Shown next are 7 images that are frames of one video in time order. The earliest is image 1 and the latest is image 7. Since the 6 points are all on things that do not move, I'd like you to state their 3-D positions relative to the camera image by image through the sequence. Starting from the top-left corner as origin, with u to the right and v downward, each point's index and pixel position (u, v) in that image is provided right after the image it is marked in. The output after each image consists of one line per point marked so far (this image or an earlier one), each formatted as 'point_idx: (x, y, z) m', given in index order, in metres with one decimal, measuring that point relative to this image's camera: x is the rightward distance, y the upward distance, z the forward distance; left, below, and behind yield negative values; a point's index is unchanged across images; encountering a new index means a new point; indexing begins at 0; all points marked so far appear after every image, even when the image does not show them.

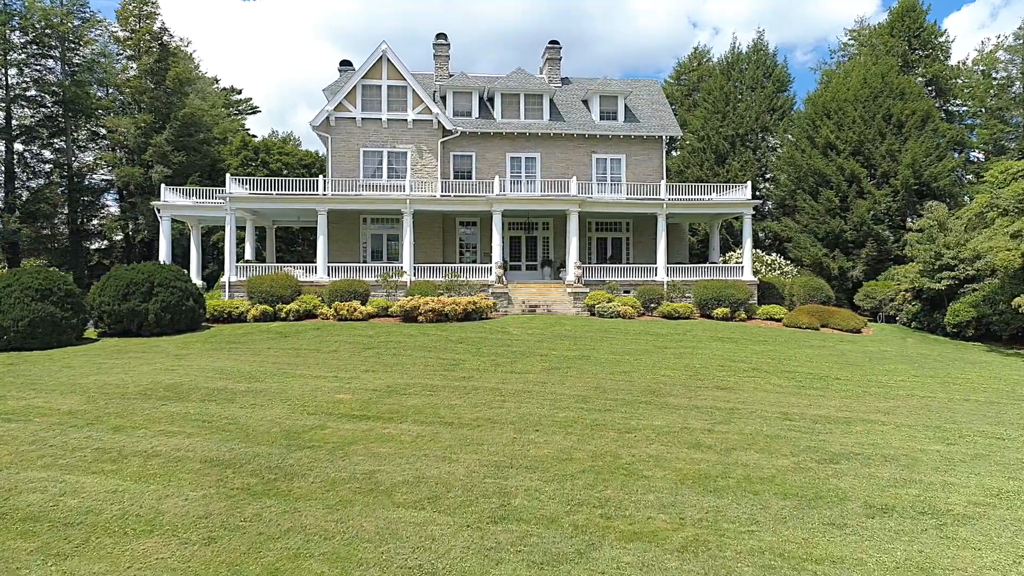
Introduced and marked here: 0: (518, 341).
0: (+0.1, -1.4, +19.5) m
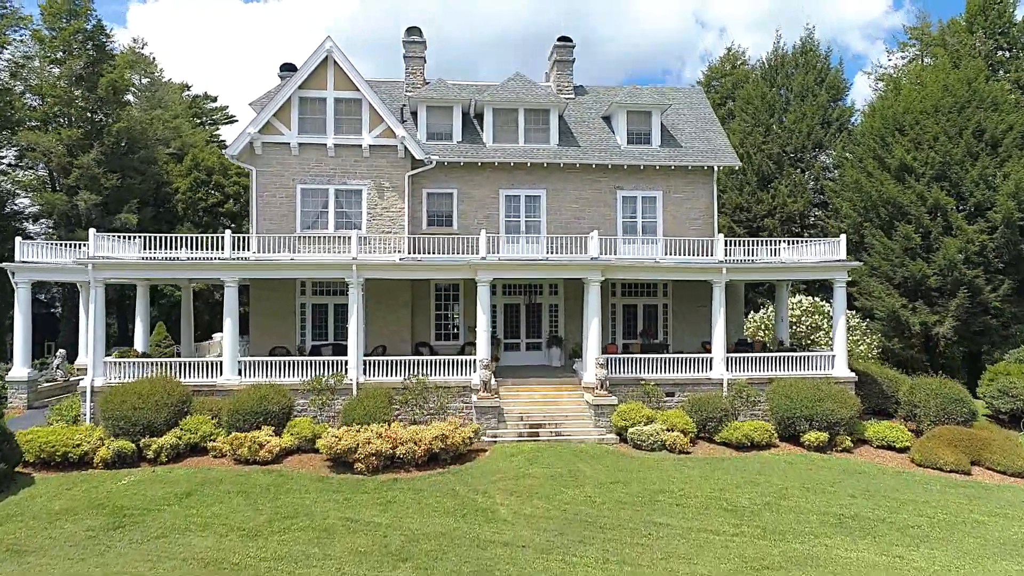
0: (-0.1, -4.0, +11.1) m
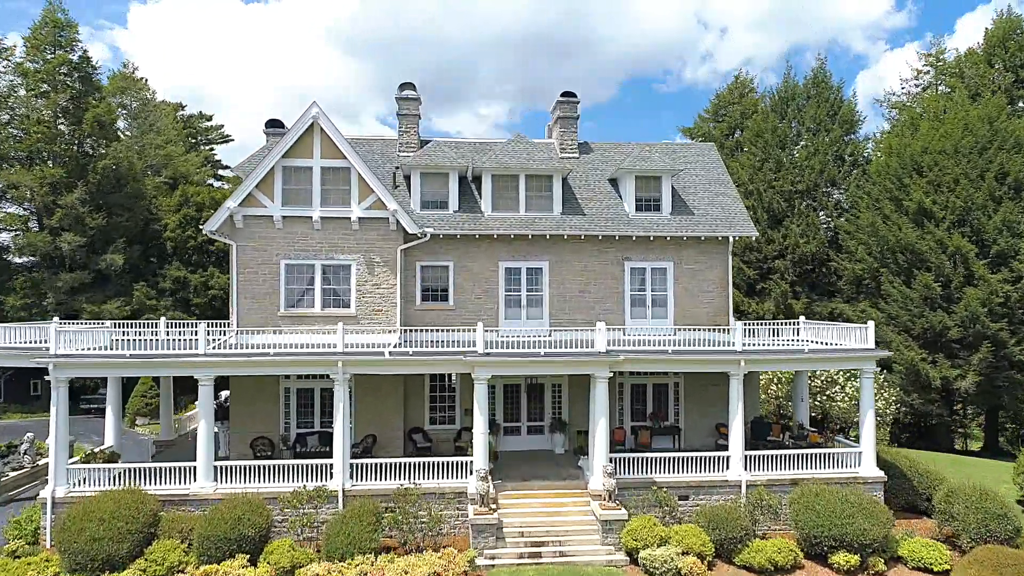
0: (-0.1, -6.2, +9.6) m
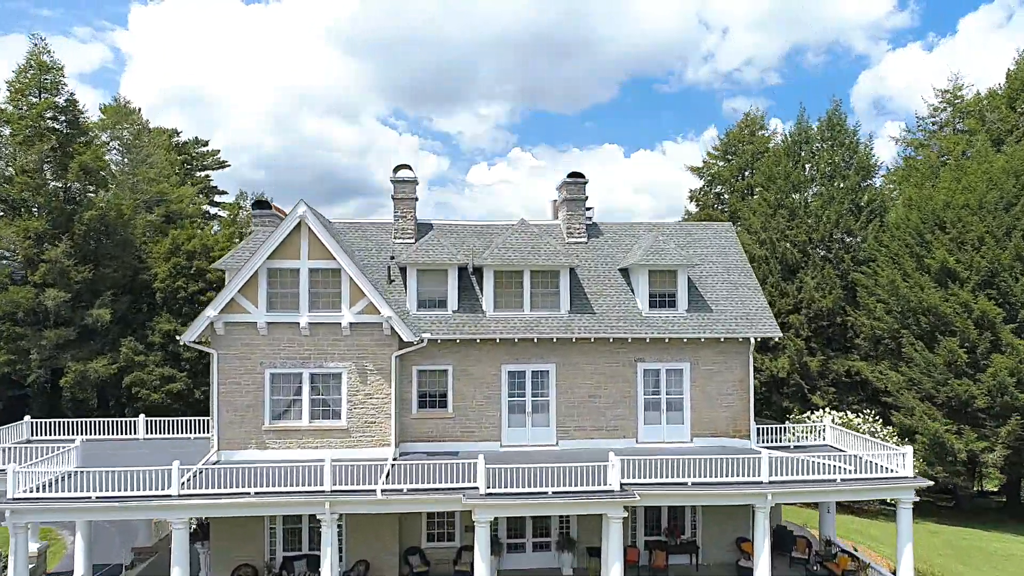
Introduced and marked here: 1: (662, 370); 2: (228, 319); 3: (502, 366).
0: (0.0, -8.9, +8.0) m
1: (+4.0, -2.2, +20.0) m
2: (-6.9, -0.8, +18.4) m
3: (-0.3, -2.0, +19.6) m
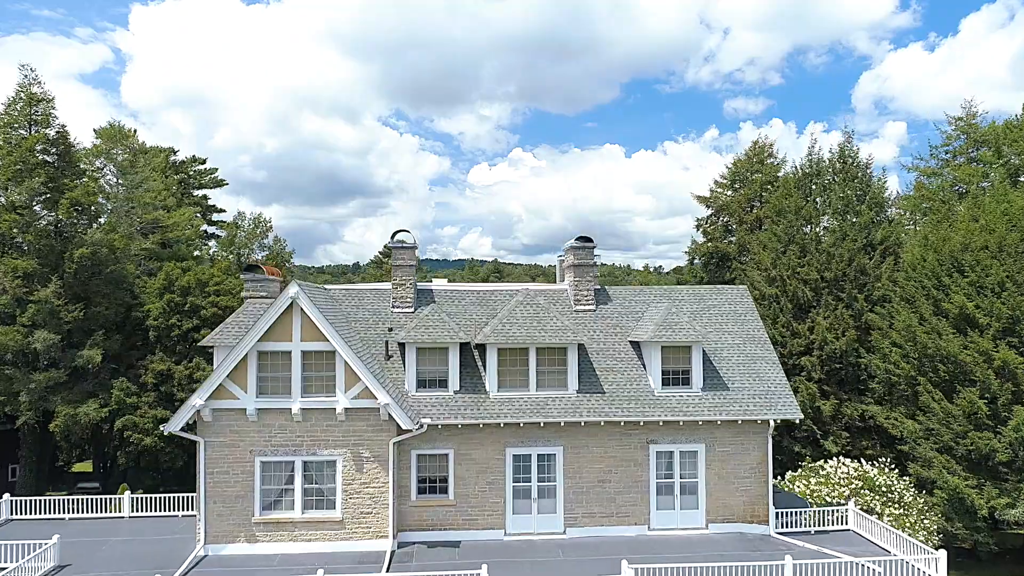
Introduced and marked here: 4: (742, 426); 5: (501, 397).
0: (+0.1, -10.9, +6.9) m
1: (+4.1, -4.1, +18.9) m
2: (-6.8, -2.7, +17.3) m
3: (-0.1, -4.0, +18.5) m
4: (+5.8, -3.5, +19.0) m
5: (-0.3, -2.7, +18.5) m
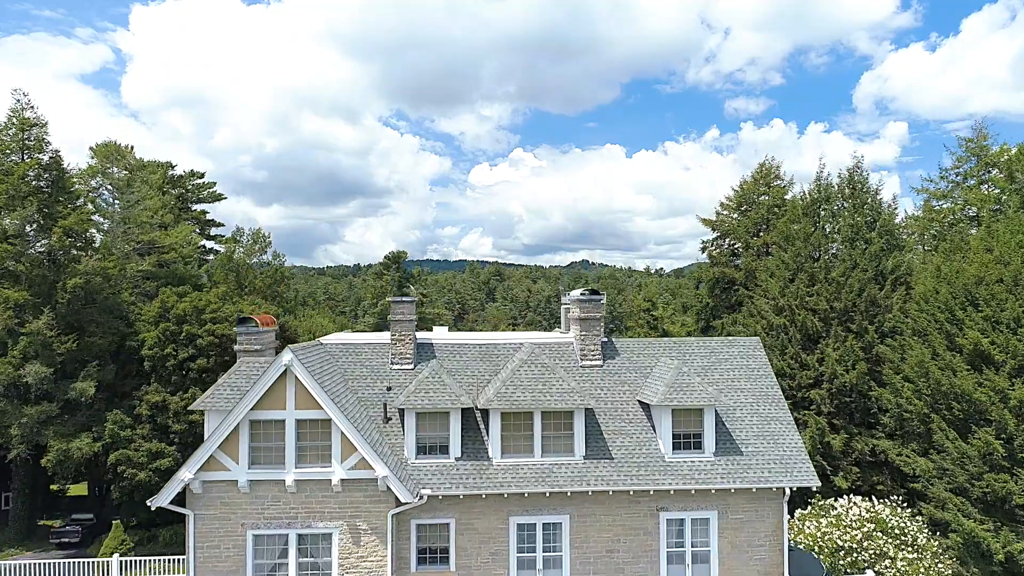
0: (+0.2, -12.3, +6.1) m
1: (+4.2, -5.6, +18.1) m
2: (-6.7, -4.1, +16.5) m
3: (0.0, -5.4, +17.7) m
4: (+5.9, -4.9, +18.2) m
5: (-0.2, -4.1, +17.7) m
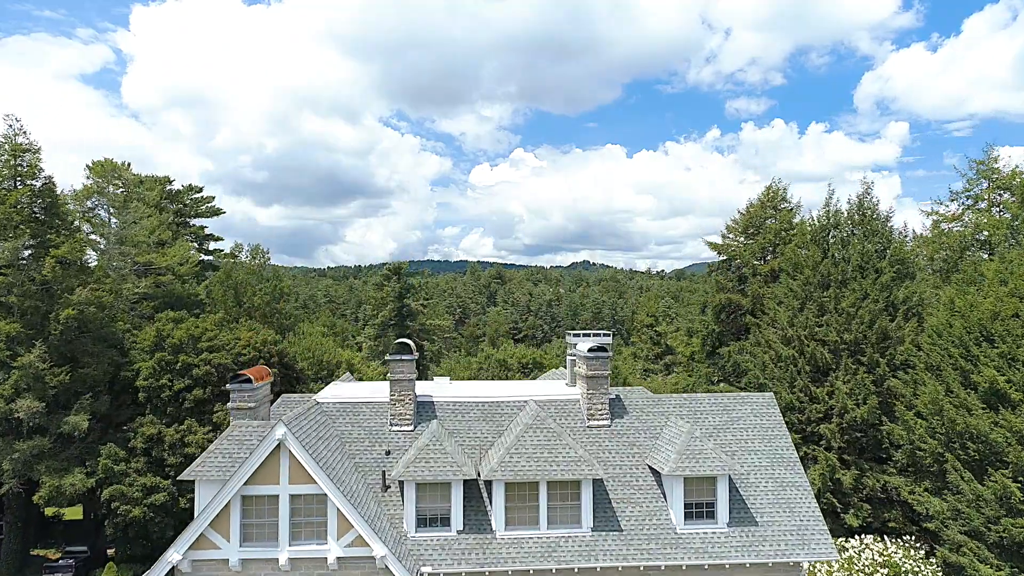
0: (+0.2, -13.8, +5.3) m
1: (+4.3, -7.0, +17.3) m
2: (-6.6, -5.6, +15.7) m
3: (+0.1, -6.9, +16.9) m
4: (+6.0, -6.4, +17.4) m
5: (-0.1, -5.6, +16.9) m
